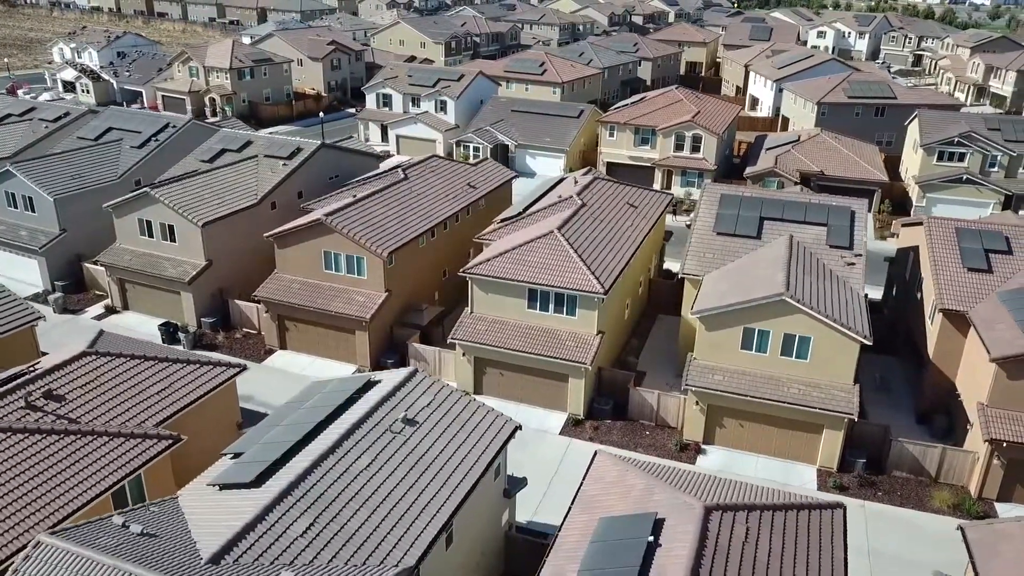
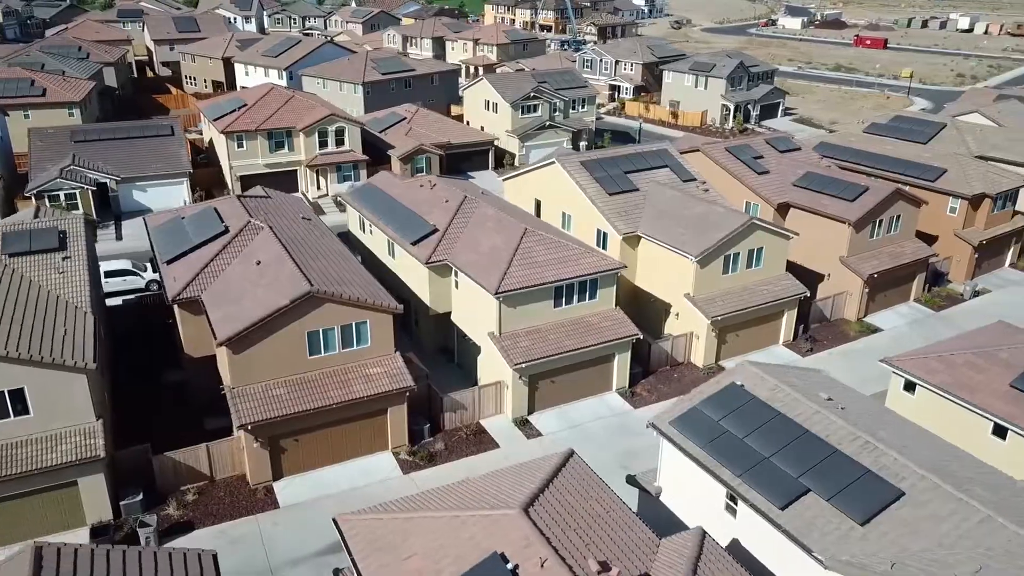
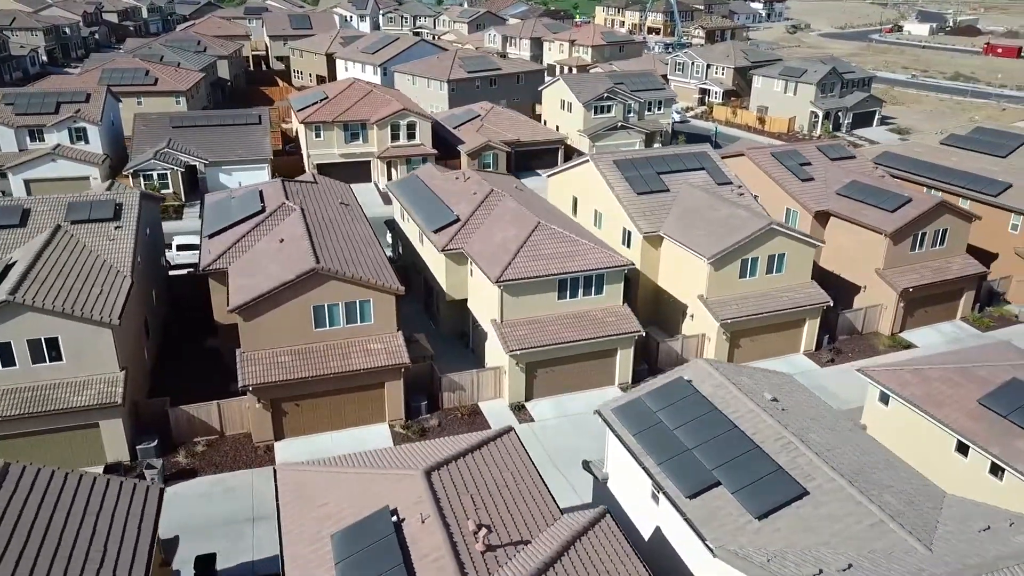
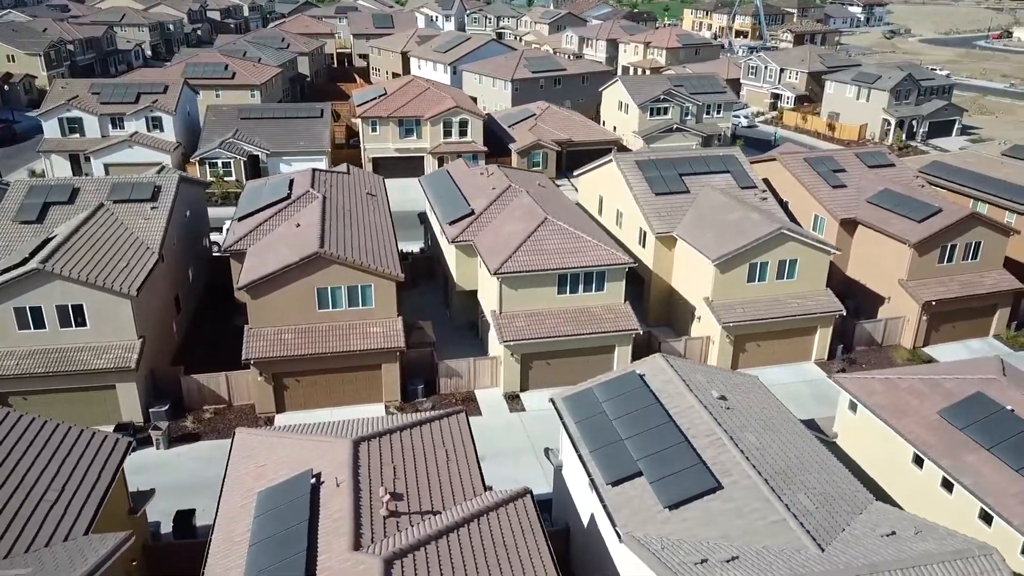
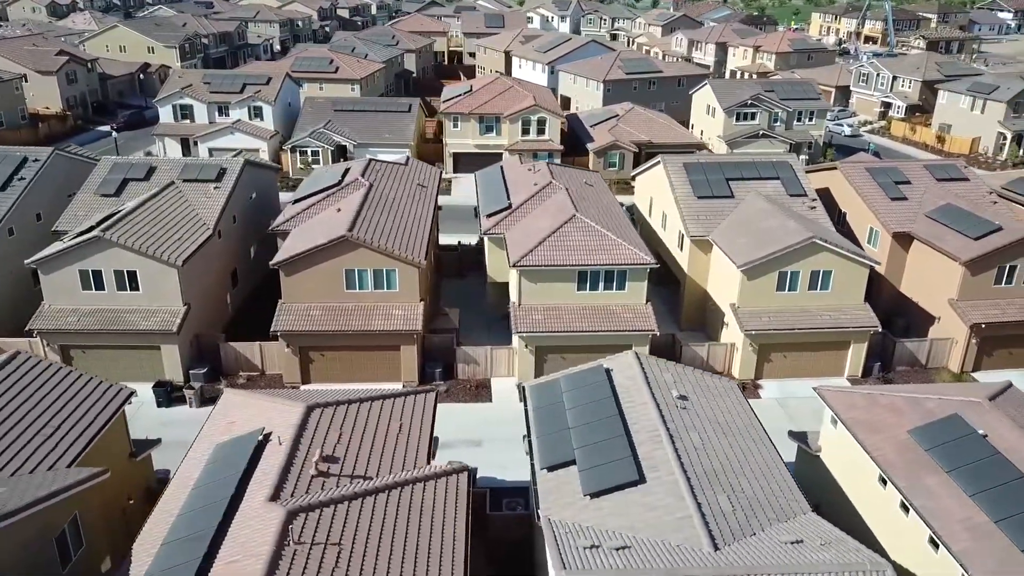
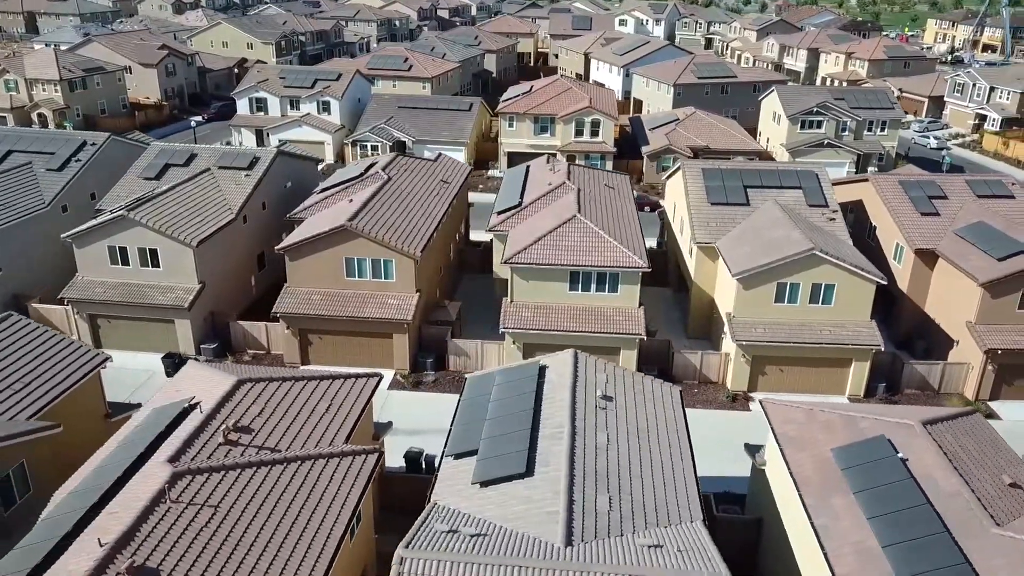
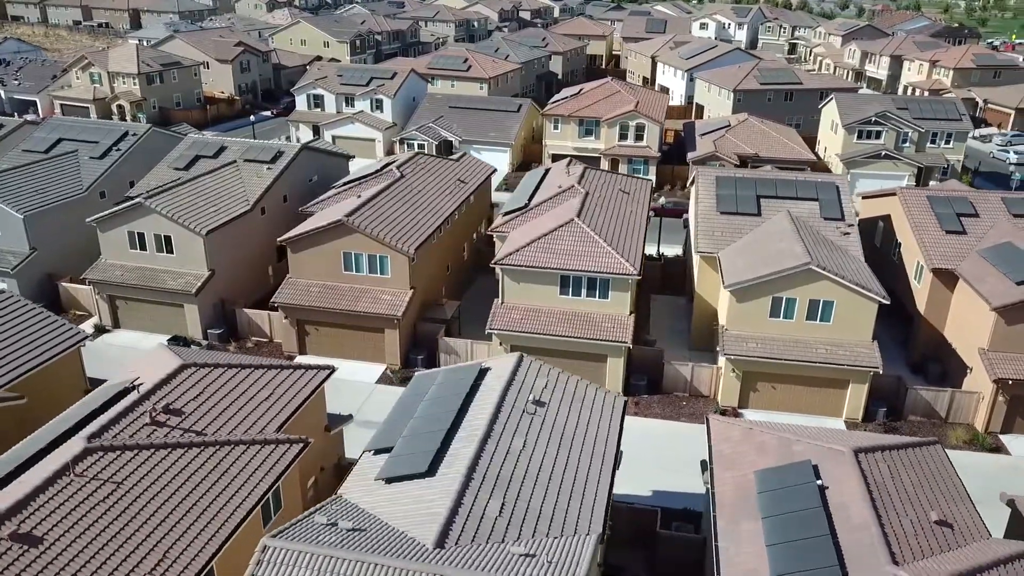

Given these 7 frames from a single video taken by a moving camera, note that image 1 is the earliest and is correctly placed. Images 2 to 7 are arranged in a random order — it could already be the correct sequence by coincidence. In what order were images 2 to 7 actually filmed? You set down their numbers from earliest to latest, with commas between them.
7, 6, 5, 4, 3, 2
